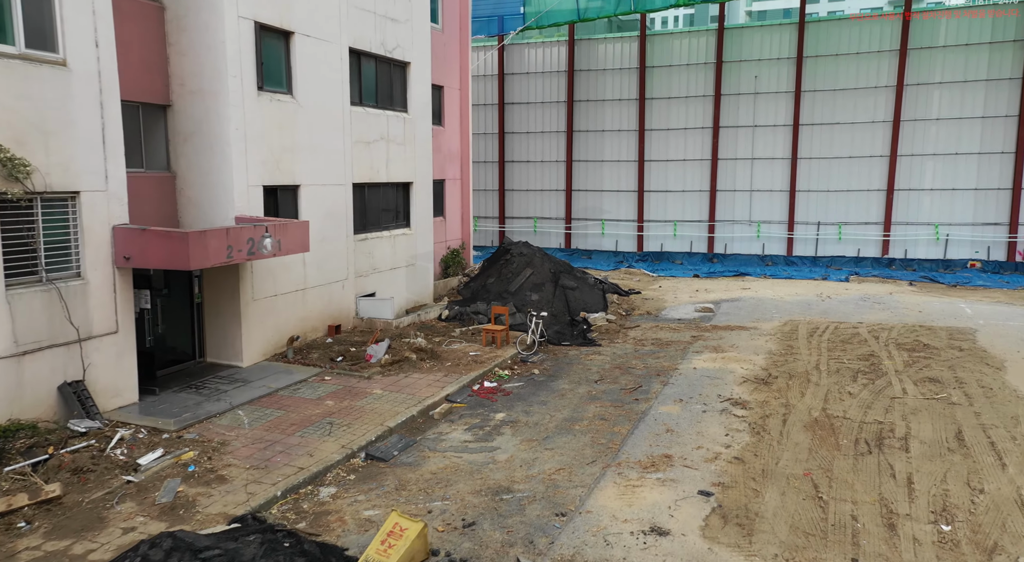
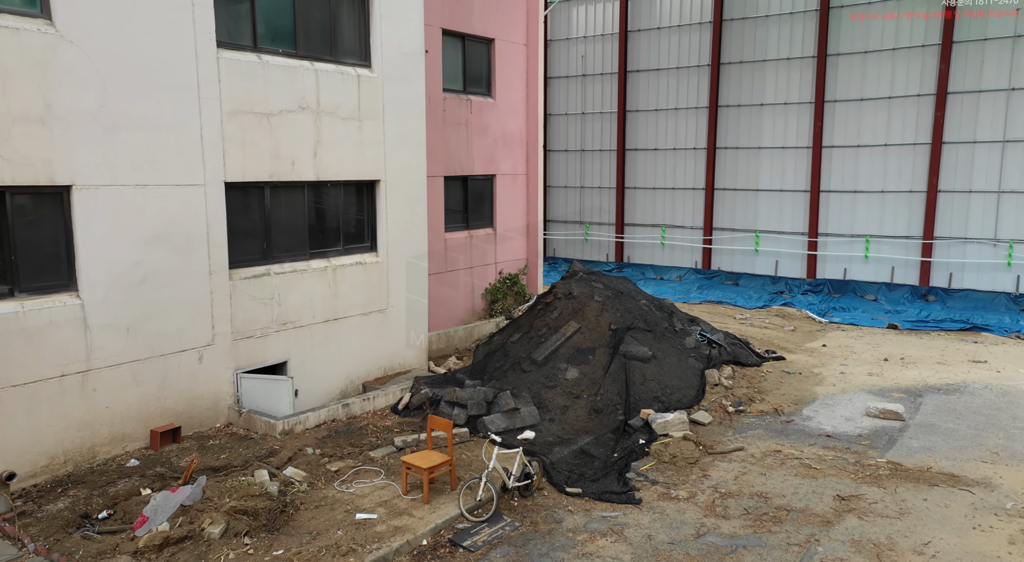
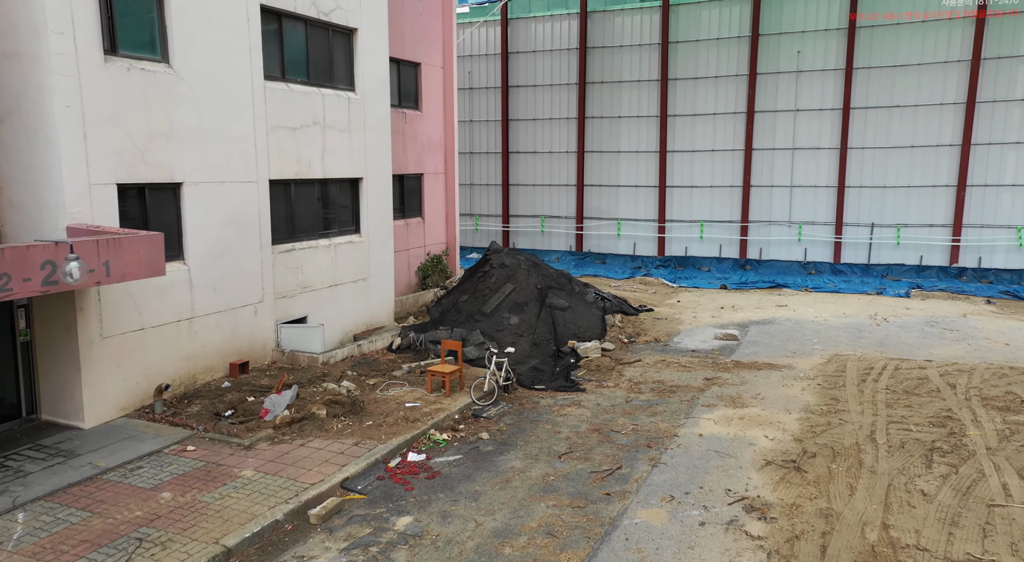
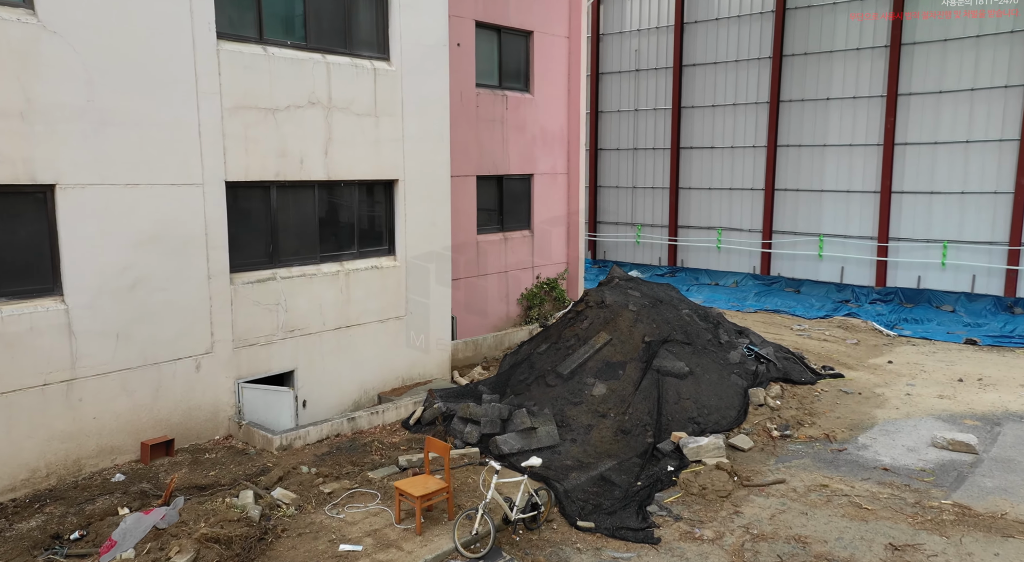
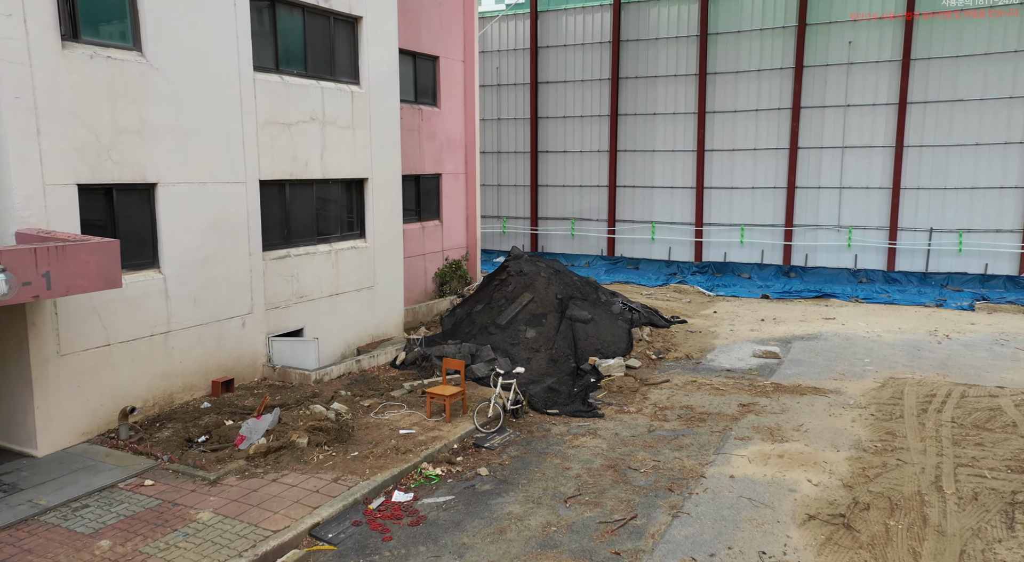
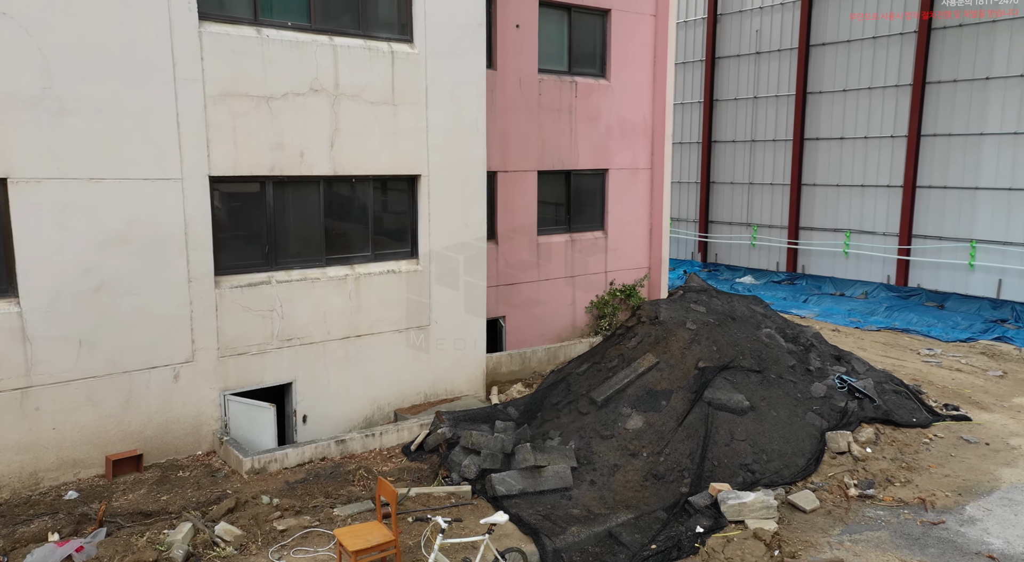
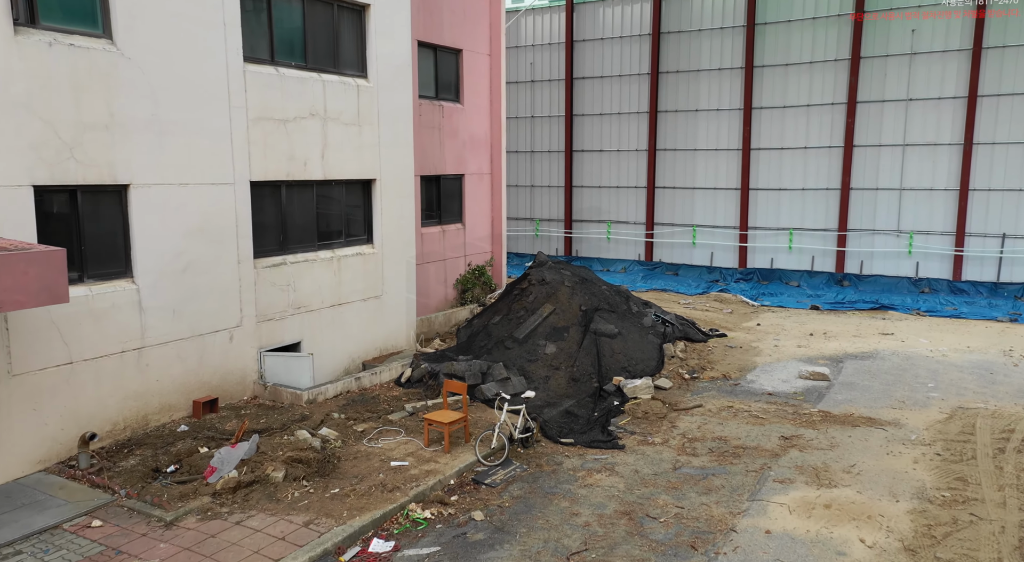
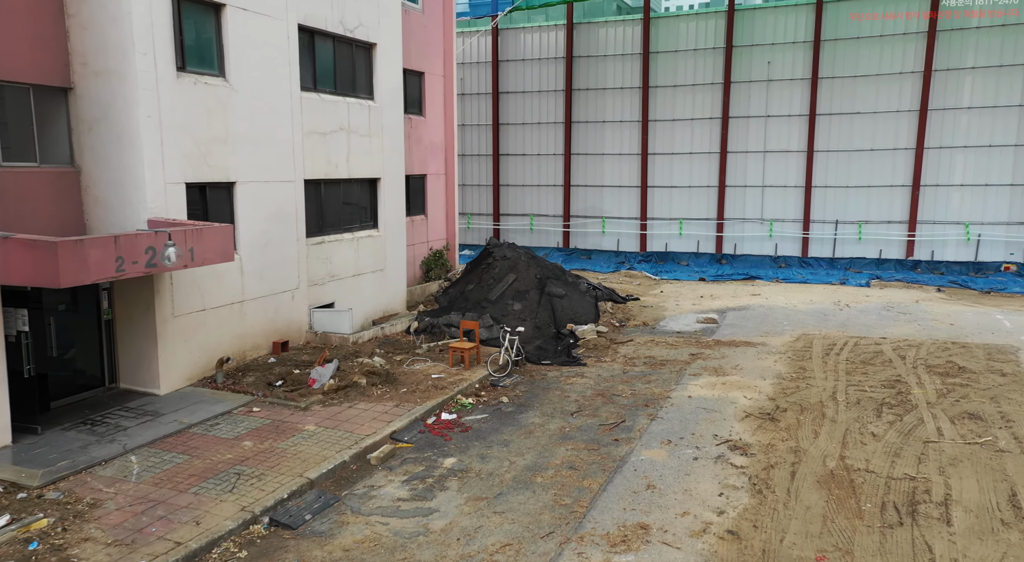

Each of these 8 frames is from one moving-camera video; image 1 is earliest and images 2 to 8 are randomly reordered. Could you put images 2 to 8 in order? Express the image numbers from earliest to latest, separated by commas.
8, 3, 5, 7, 2, 4, 6
